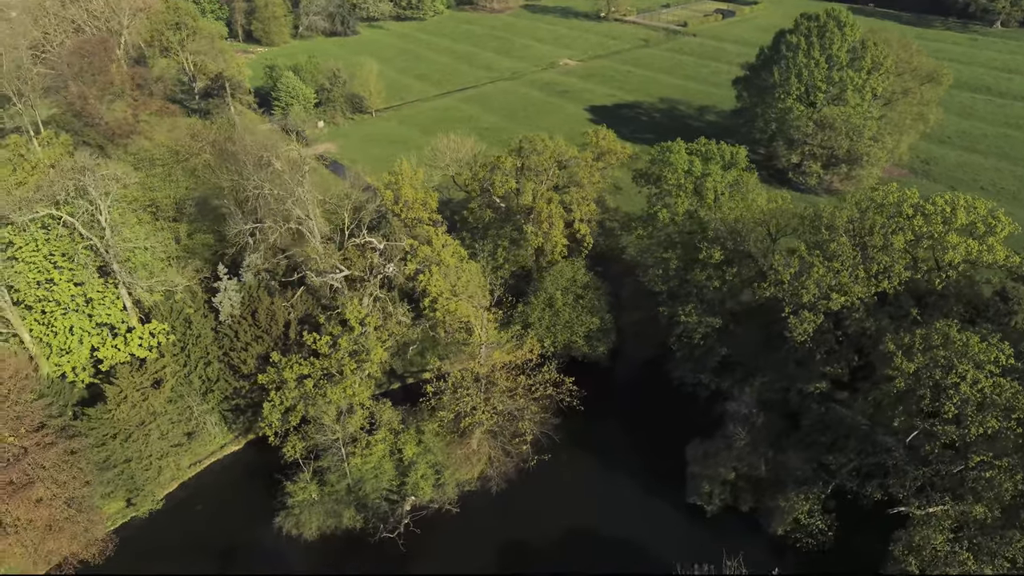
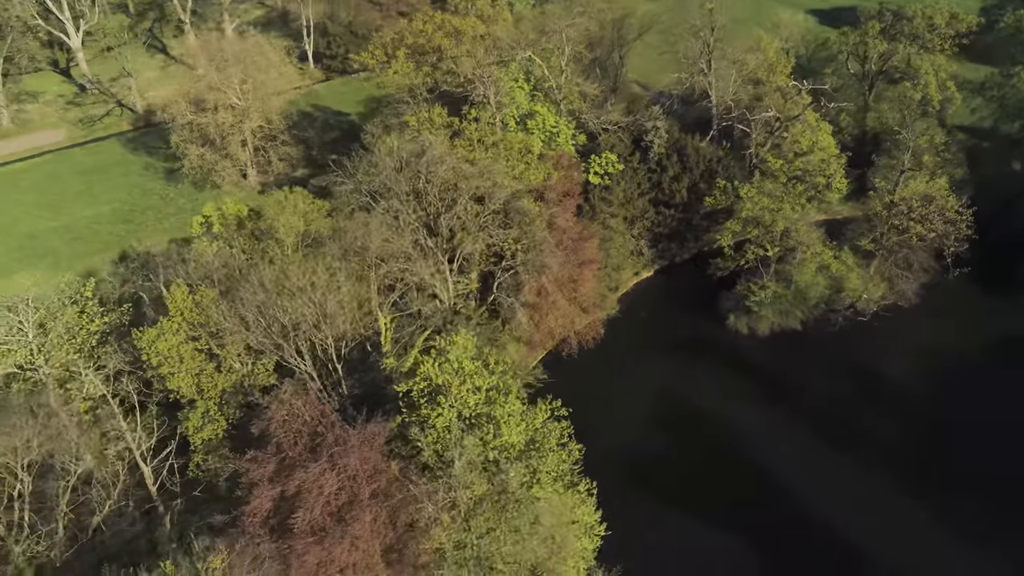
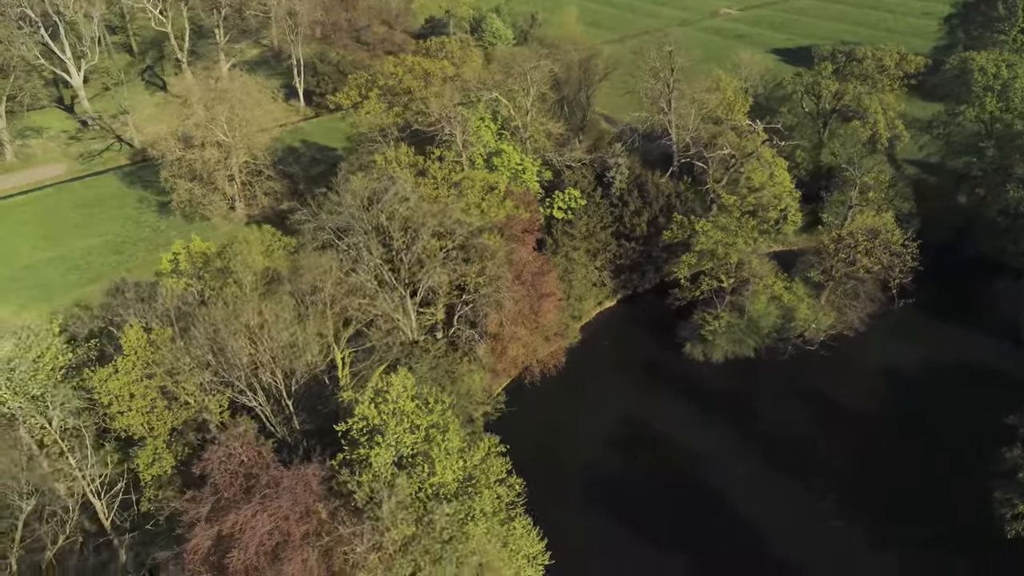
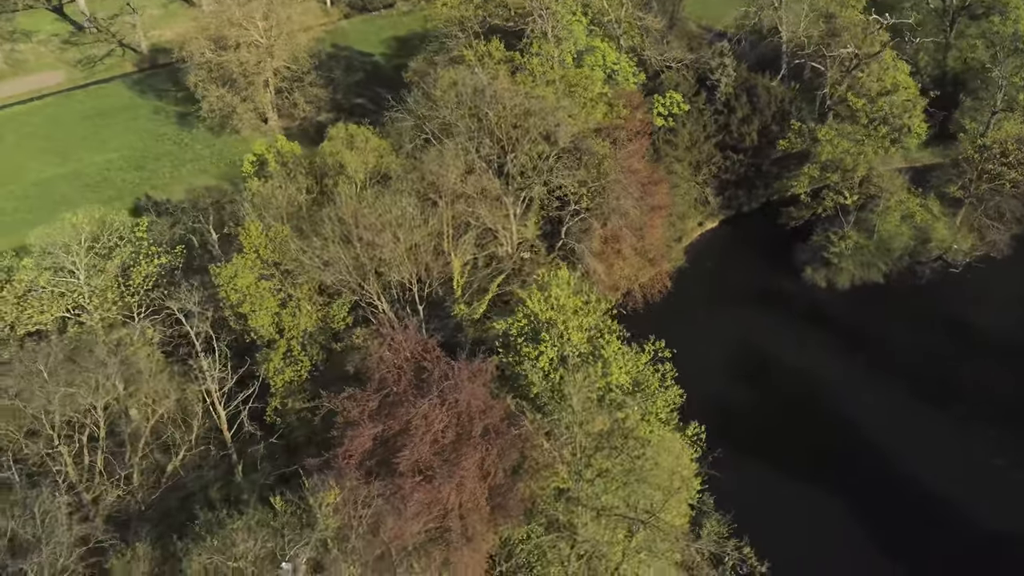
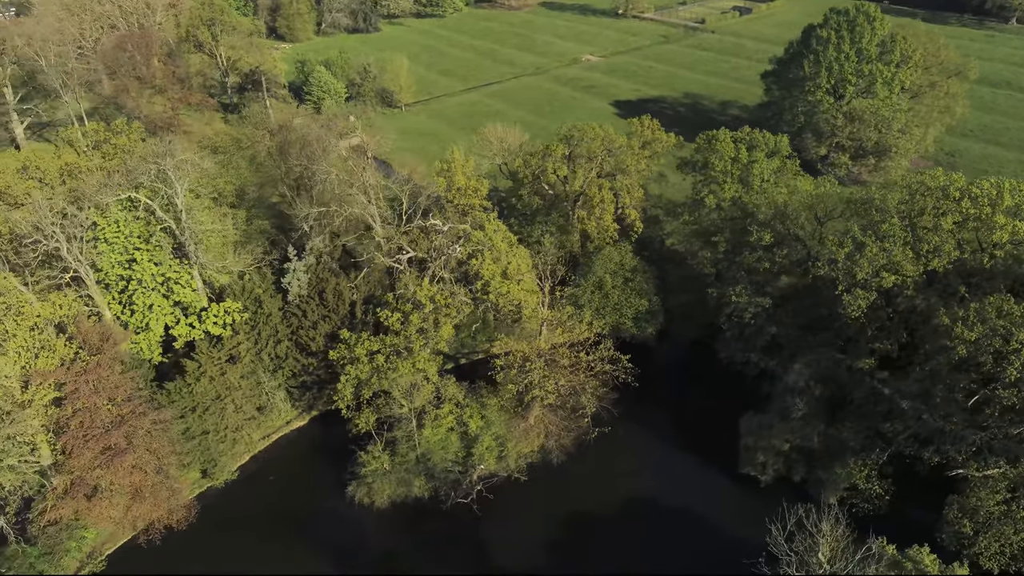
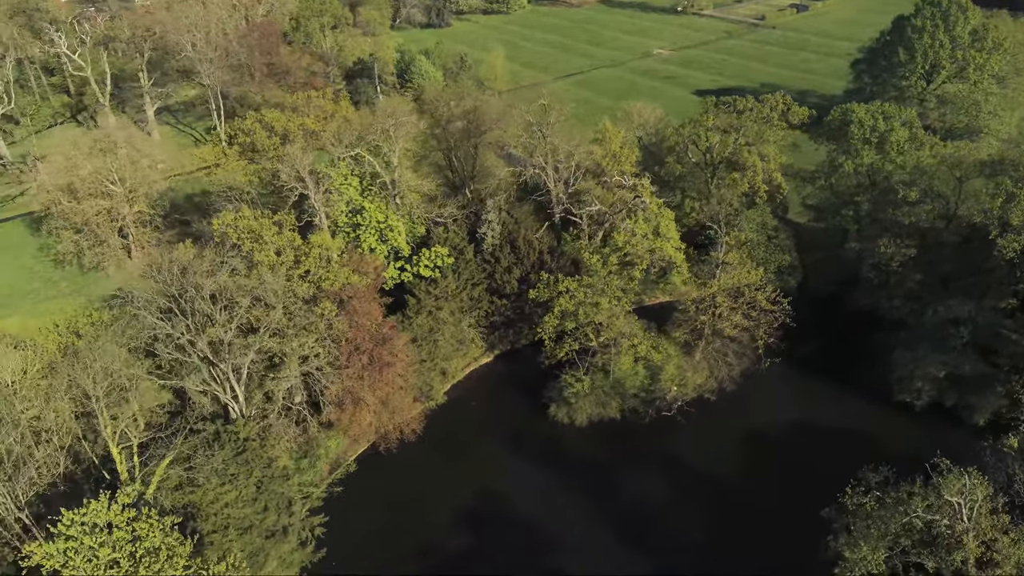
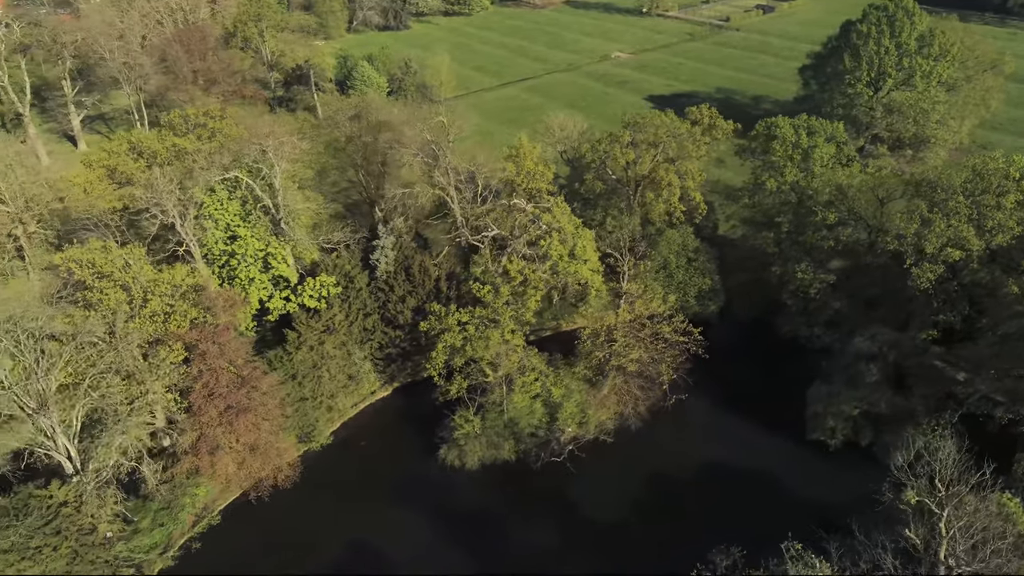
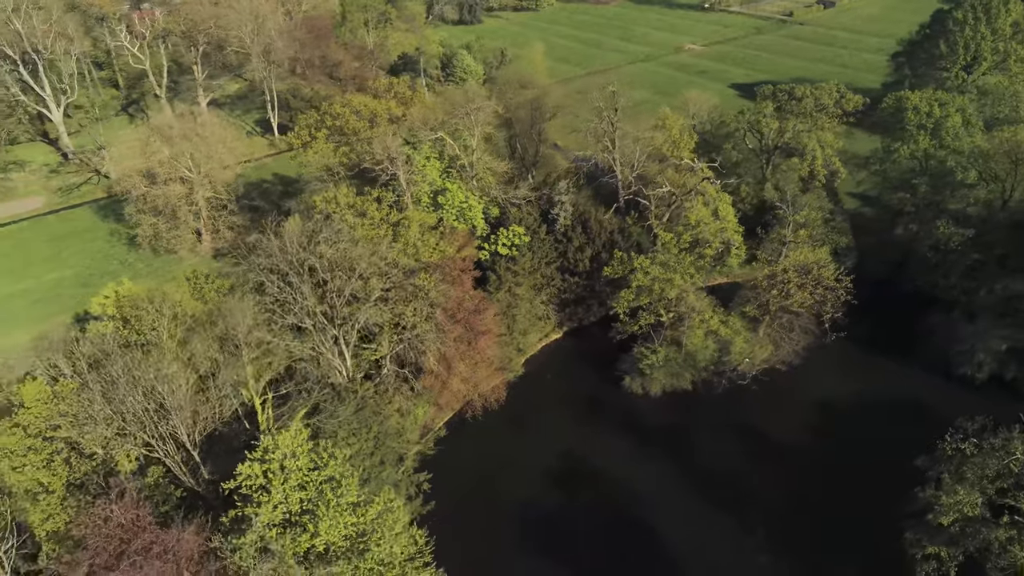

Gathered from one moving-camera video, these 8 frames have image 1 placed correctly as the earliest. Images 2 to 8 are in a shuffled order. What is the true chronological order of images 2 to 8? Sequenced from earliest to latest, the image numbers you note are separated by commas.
5, 7, 6, 8, 3, 2, 4
